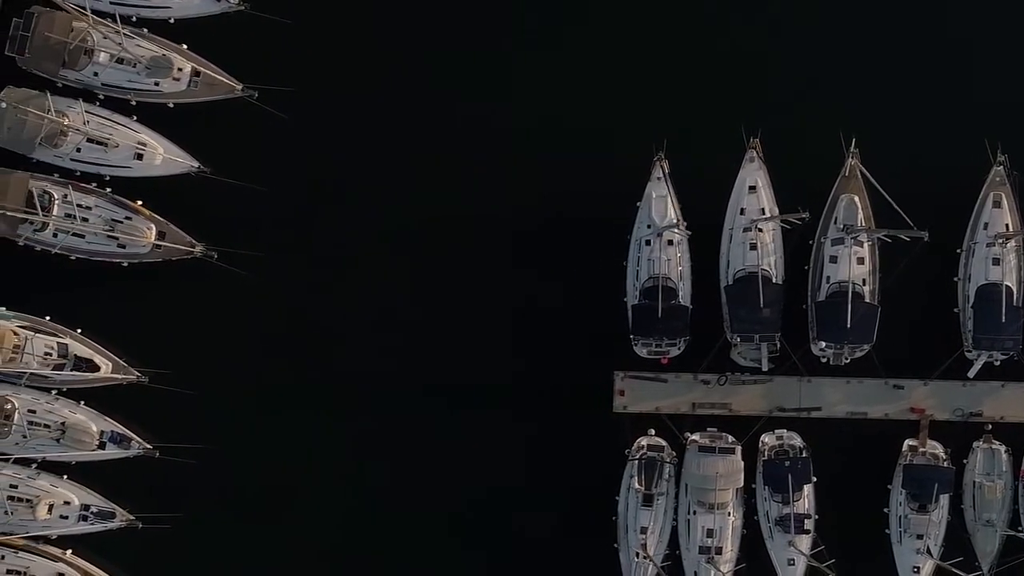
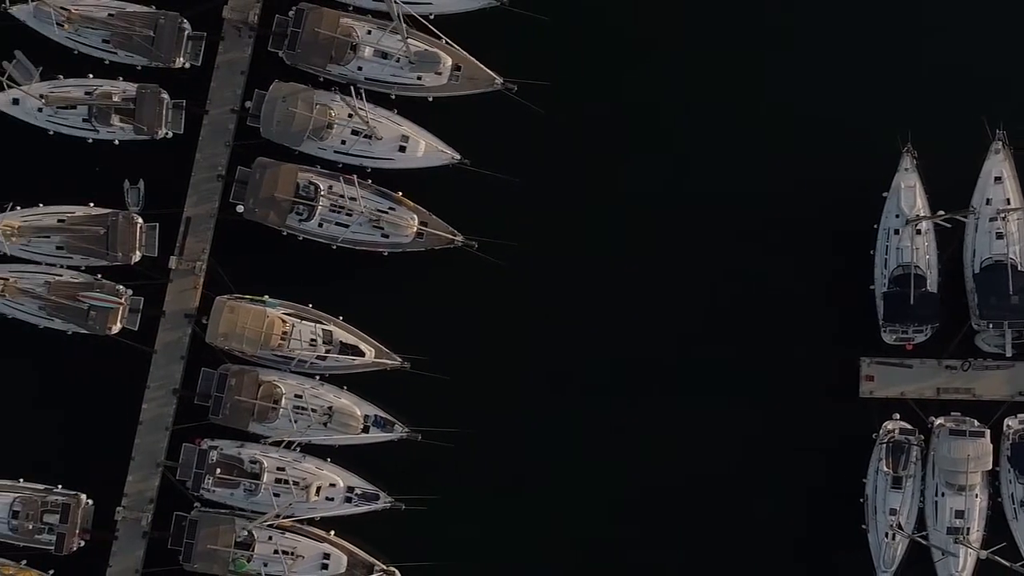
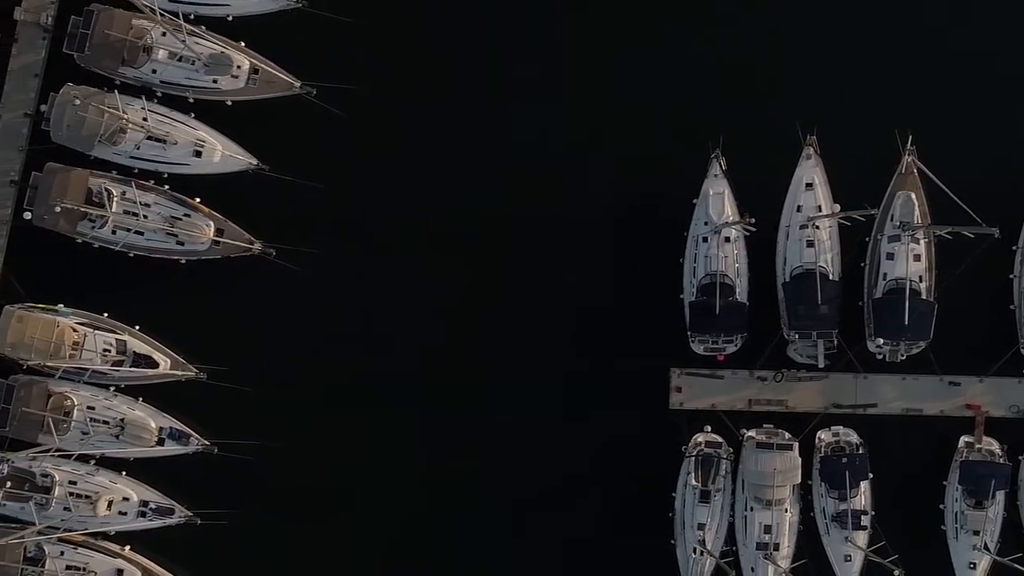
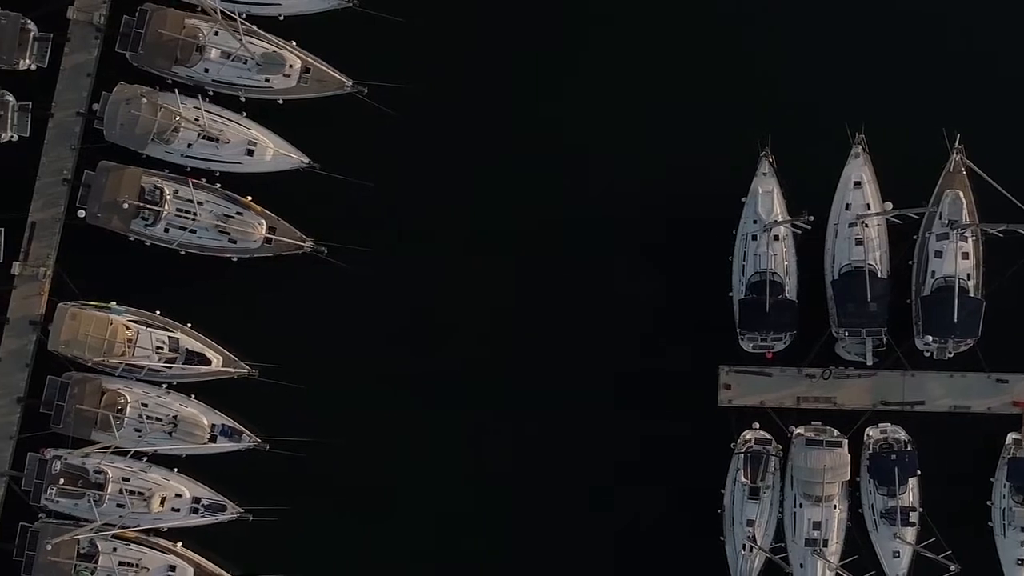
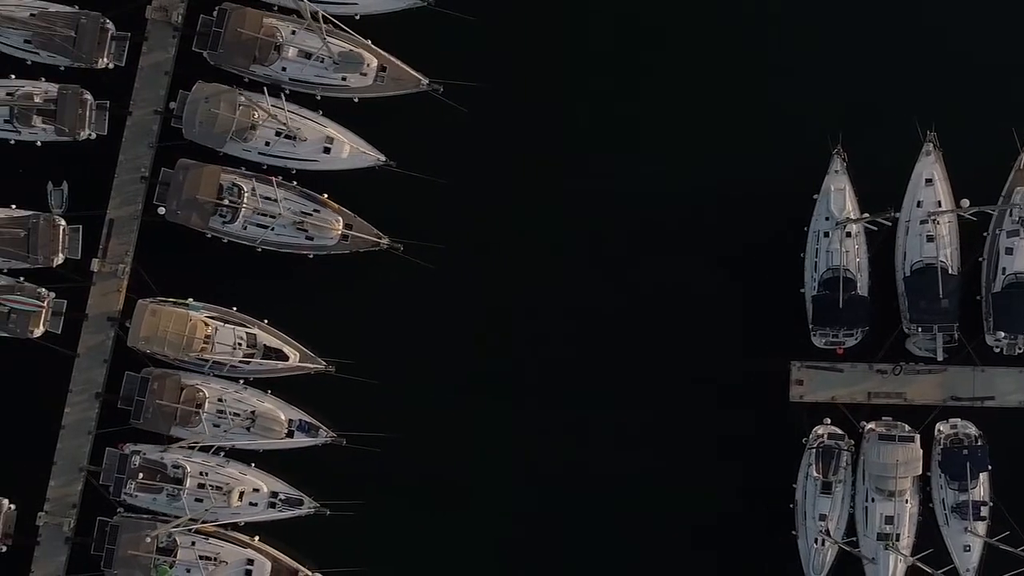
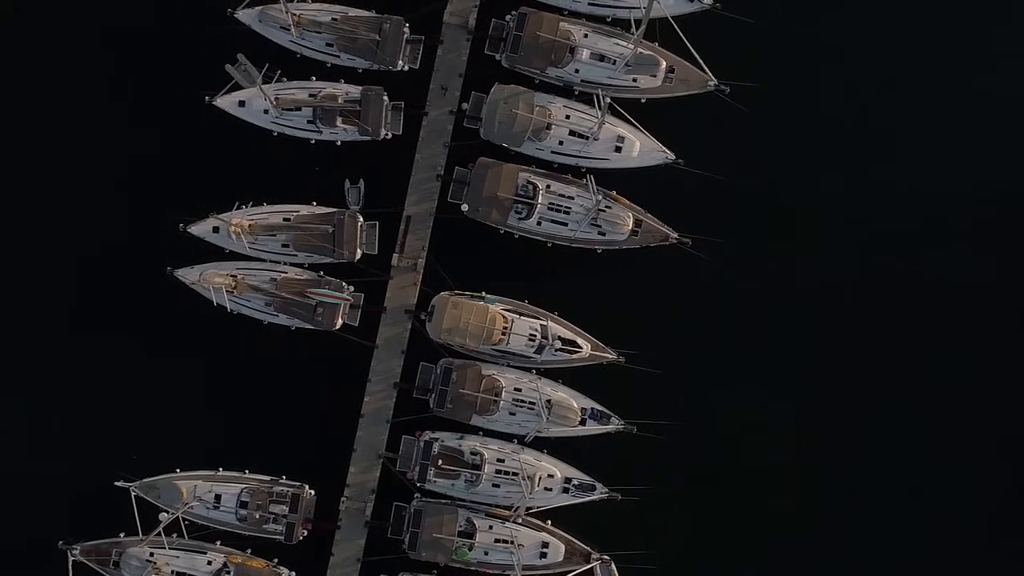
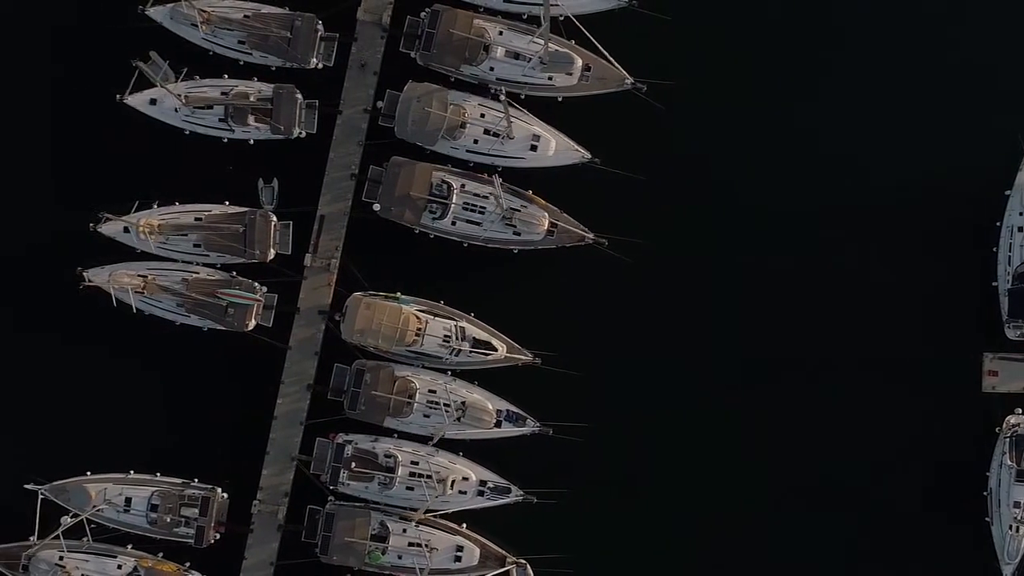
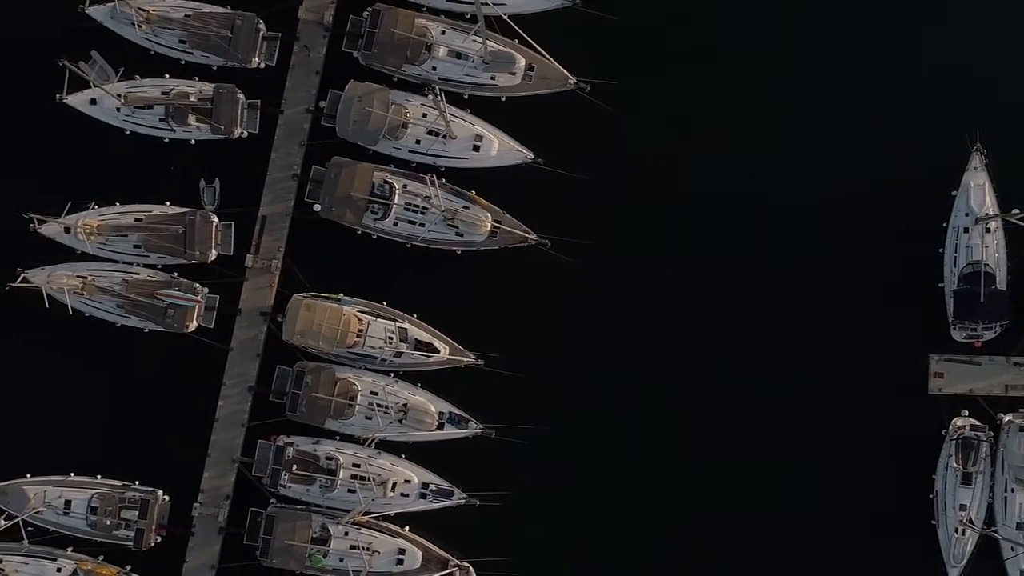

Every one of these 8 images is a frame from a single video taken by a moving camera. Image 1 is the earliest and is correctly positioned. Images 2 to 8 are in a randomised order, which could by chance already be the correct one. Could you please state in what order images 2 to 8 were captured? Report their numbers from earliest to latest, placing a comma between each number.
3, 4, 5, 2, 8, 7, 6
